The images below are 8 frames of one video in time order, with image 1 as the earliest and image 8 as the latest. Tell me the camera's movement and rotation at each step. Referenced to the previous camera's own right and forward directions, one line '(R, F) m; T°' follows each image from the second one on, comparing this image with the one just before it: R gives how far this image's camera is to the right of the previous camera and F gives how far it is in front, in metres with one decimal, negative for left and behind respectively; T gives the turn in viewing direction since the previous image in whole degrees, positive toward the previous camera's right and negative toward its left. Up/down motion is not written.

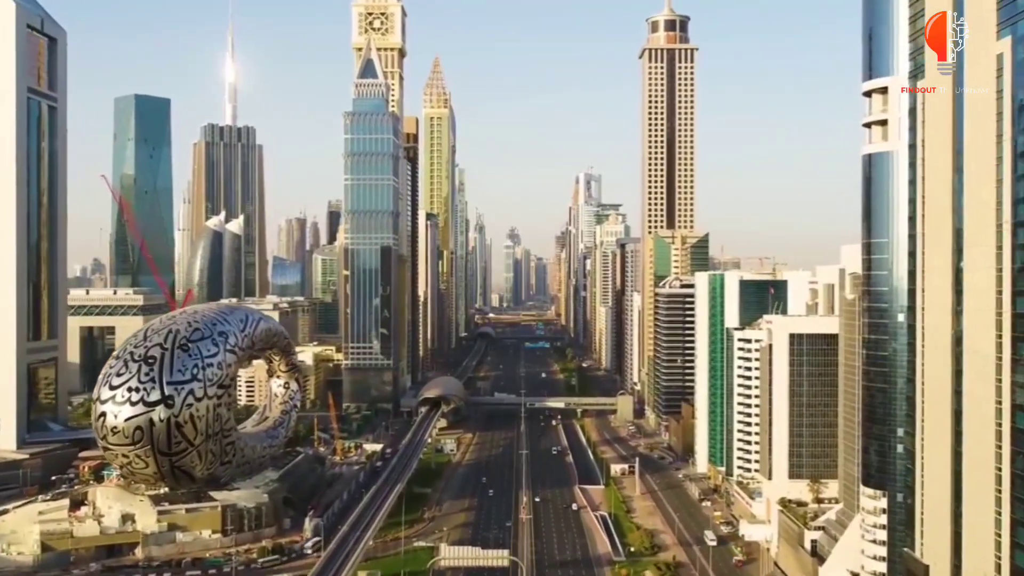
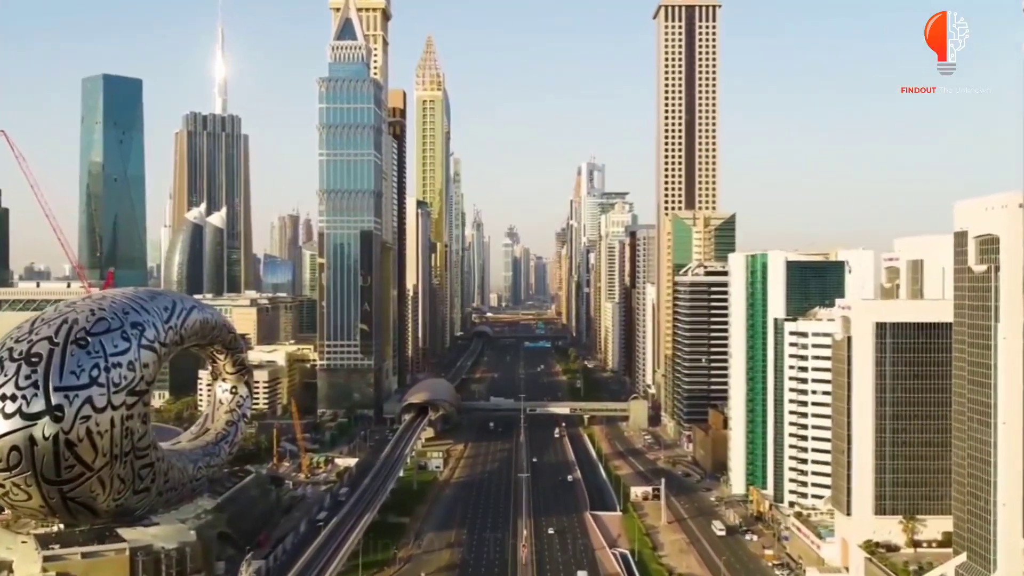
(+0.1, +15.7) m; 0°
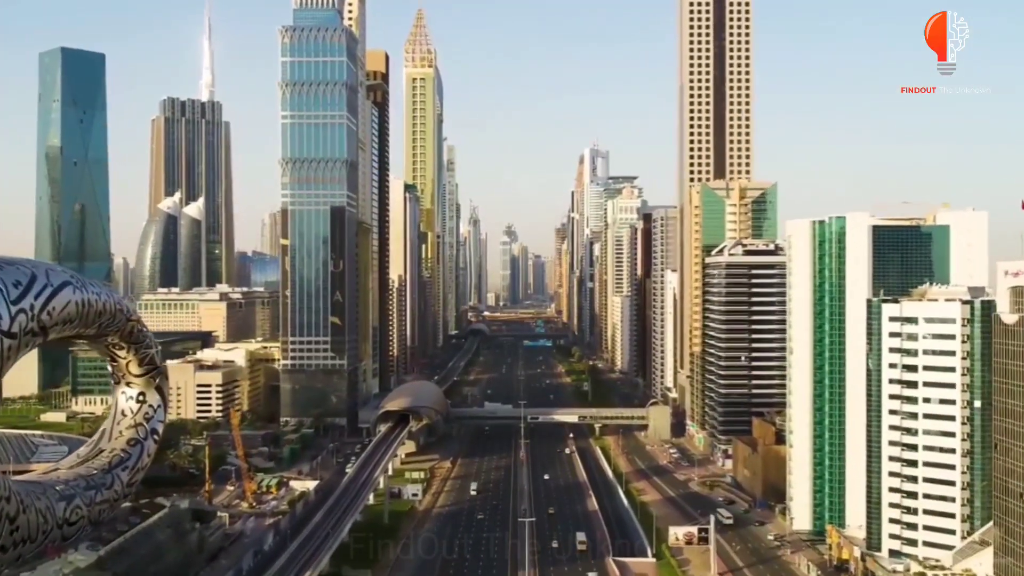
(0.0, +17.5) m; 0°
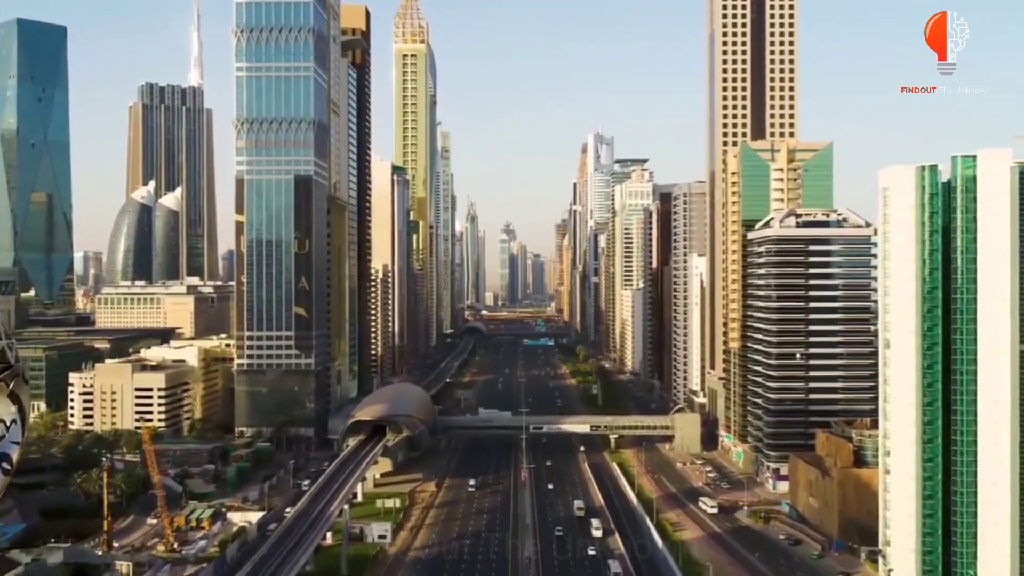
(0.0, +15.7) m; 0°
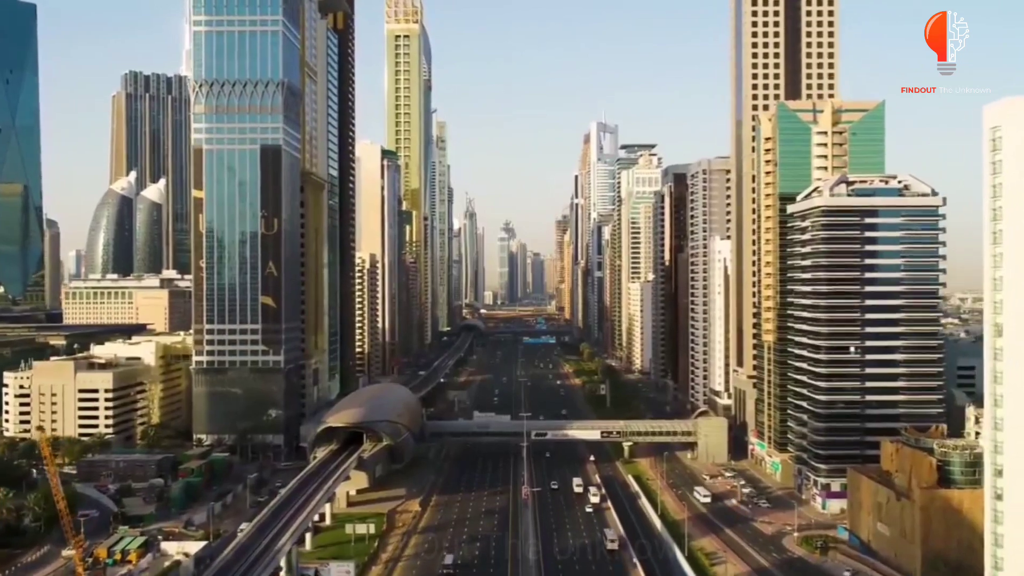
(+0.1, +10.5) m; 0°
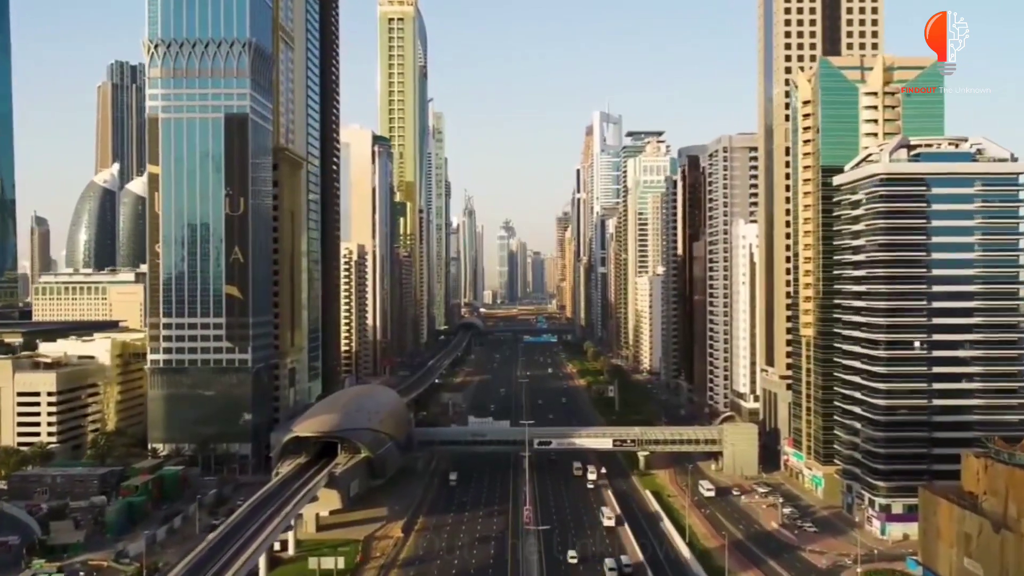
(0.0, +8.7) m; 0°
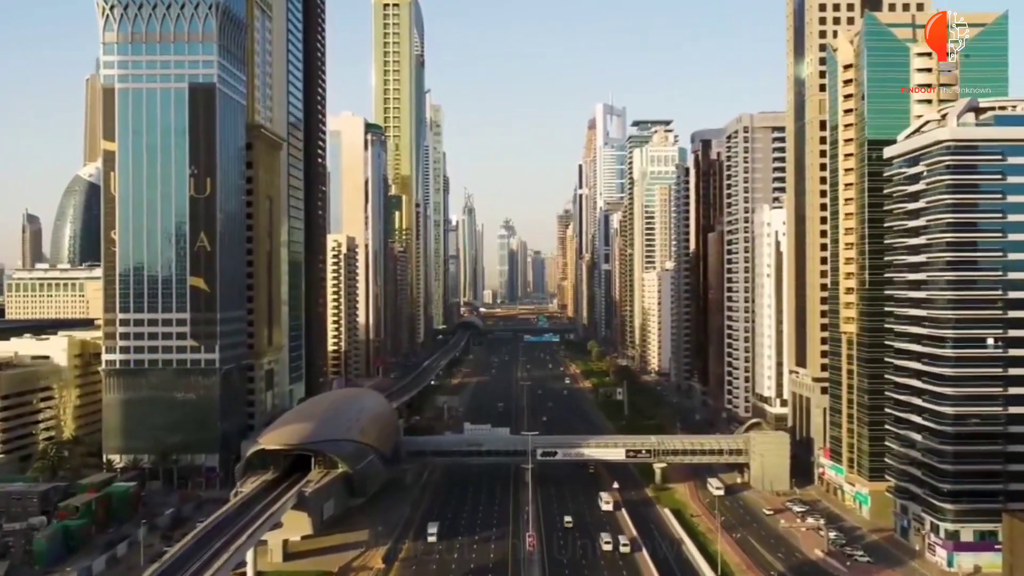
(0.0, +6.9) m; 0°
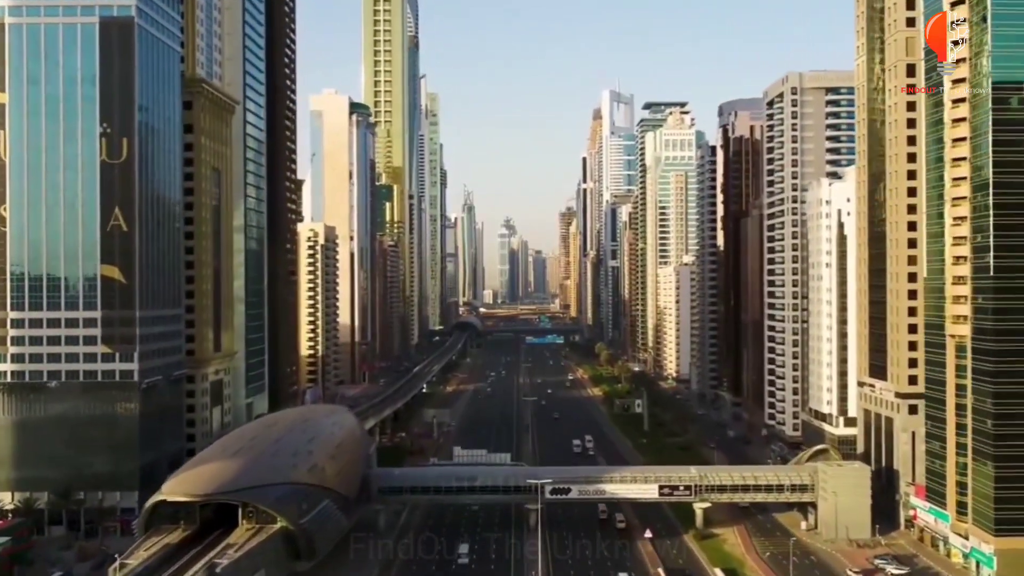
(0.0, +12.1) m; 0°
